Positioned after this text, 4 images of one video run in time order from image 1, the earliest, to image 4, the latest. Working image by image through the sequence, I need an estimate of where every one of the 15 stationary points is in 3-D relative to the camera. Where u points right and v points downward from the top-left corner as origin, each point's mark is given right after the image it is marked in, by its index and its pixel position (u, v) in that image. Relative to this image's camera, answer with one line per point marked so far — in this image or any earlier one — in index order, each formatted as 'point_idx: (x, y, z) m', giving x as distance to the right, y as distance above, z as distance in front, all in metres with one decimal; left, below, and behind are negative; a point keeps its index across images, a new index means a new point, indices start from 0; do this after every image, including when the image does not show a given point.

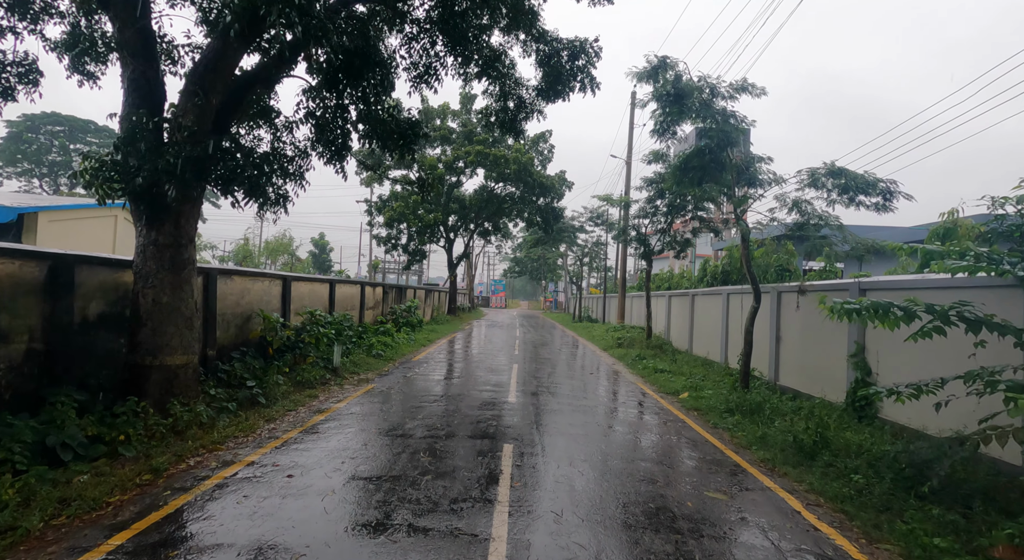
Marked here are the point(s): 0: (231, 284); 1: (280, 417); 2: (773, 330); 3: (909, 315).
0: (-4.9, -0.1, +9.6) m
1: (-2.9, -1.7, +6.8) m
2: (+5.1, -1.0, +10.7) m
3: (+3.5, -0.3, +4.8) m
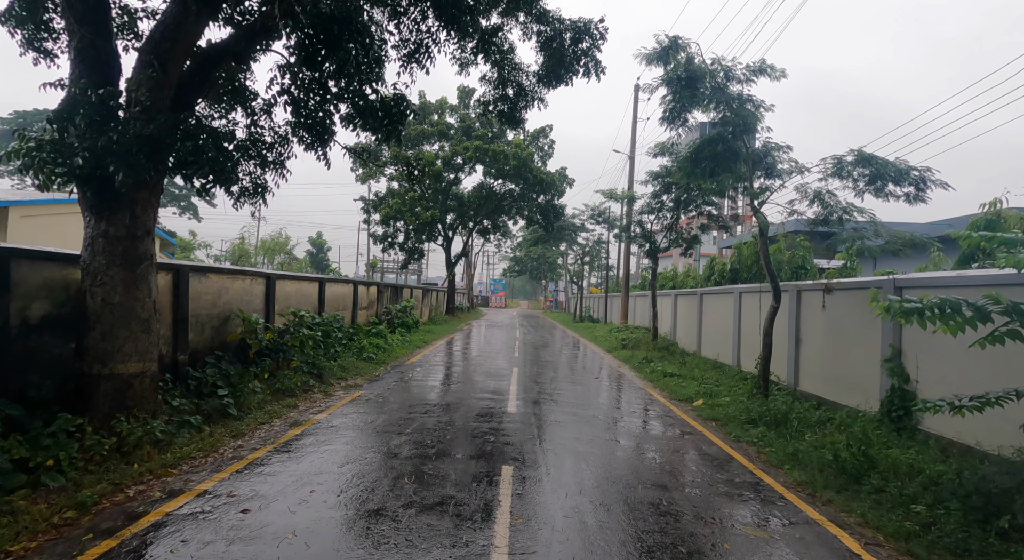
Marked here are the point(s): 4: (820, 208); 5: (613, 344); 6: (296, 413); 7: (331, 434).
0: (-4.9, 0.0, +8.8) m
1: (-2.9, -1.7, +6.0) m
2: (+5.1, -0.9, +9.9) m
3: (+3.5, -0.3, +4.0) m
4: (+5.3, +1.2, +9.5) m
5: (+3.5, -2.2, +19.3) m
6: (-2.8, -1.7, +7.1) m
7: (-2.0, -1.7, +6.0) m
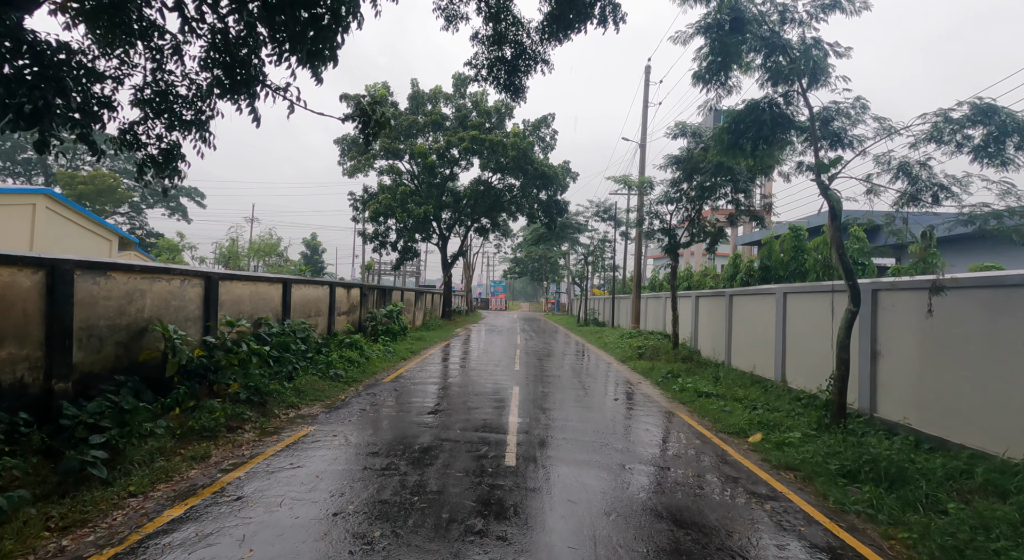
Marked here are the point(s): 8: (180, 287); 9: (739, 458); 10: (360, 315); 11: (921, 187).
0: (-4.9, 0.0, +6.7) m
1: (-2.9, -1.7, +3.9) m
2: (+5.1, -0.9, +7.8) m
3: (+3.4, -0.2, +1.9) m
4: (+5.3, +1.3, +7.3) m
5: (+3.5, -2.2, +17.2) m
6: (-2.8, -1.7, +5.0) m
7: (-2.0, -1.7, +3.9) m
8: (-4.9, -0.1, +8.1) m
9: (+2.6, -2.0, +6.3) m
10: (-4.7, -1.1, +16.8) m
11: (+5.4, +1.2, +7.3) m
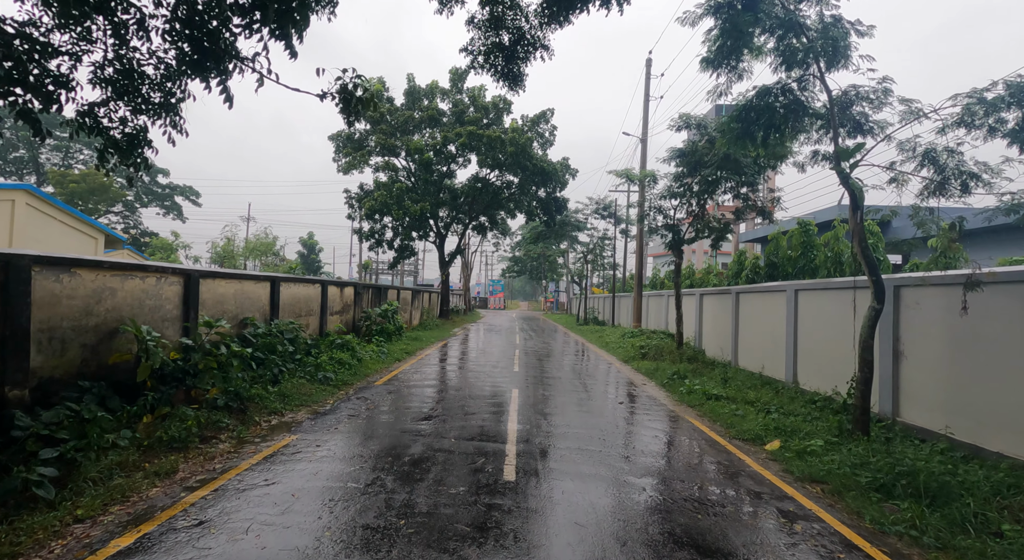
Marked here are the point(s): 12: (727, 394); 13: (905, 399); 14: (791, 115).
0: (-4.9, 0.0, +6.2) m
1: (-2.9, -1.6, +3.4) m
2: (+5.0, -0.8, +7.3) m
3: (+3.4, -0.2, +1.4) m
4: (+5.2, +1.3, +6.8) m
5: (+3.5, -2.2, +16.7) m
6: (-2.8, -1.7, +4.5) m
7: (-2.0, -1.6, +3.4) m
8: (-4.9, -0.1, +7.6) m
9: (+2.6, -2.0, +5.8) m
10: (-4.7, -1.0, +16.3) m
11: (+5.4, +1.3, +6.8) m
12: (+3.6, -1.9, +9.3) m
13: (+5.0, -1.5, +7.0) m
14: (+4.2, +2.5, +8.2) m
